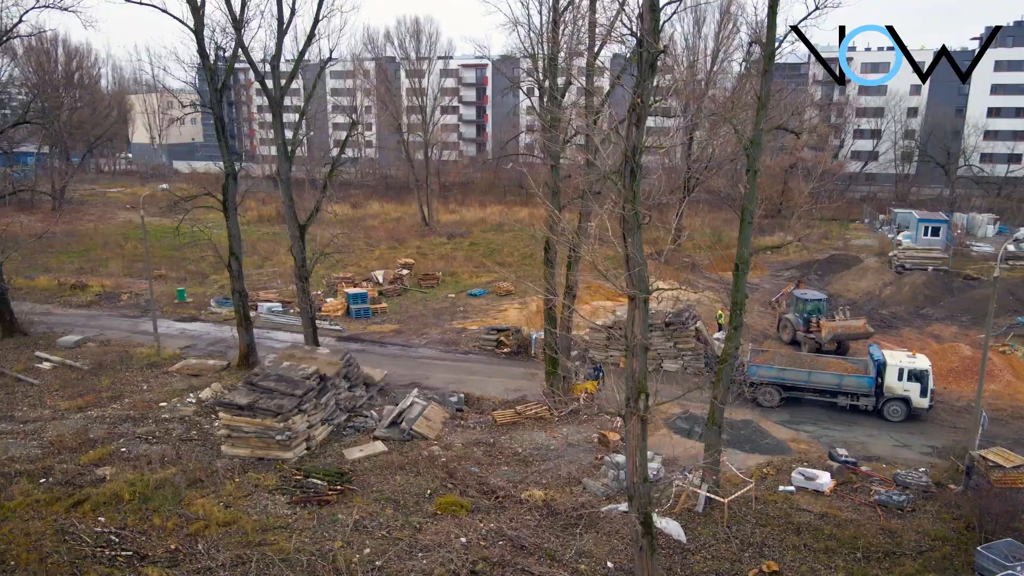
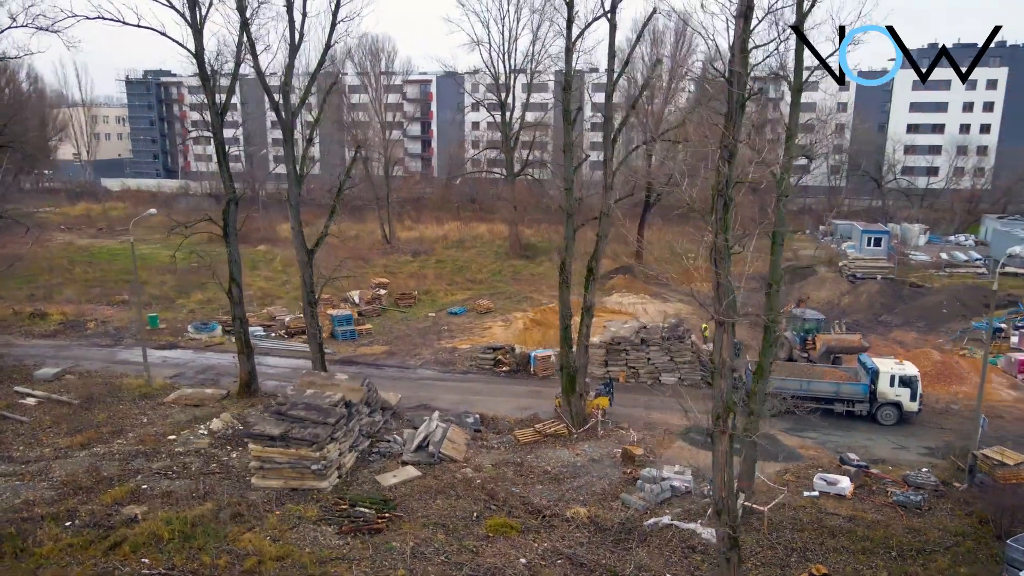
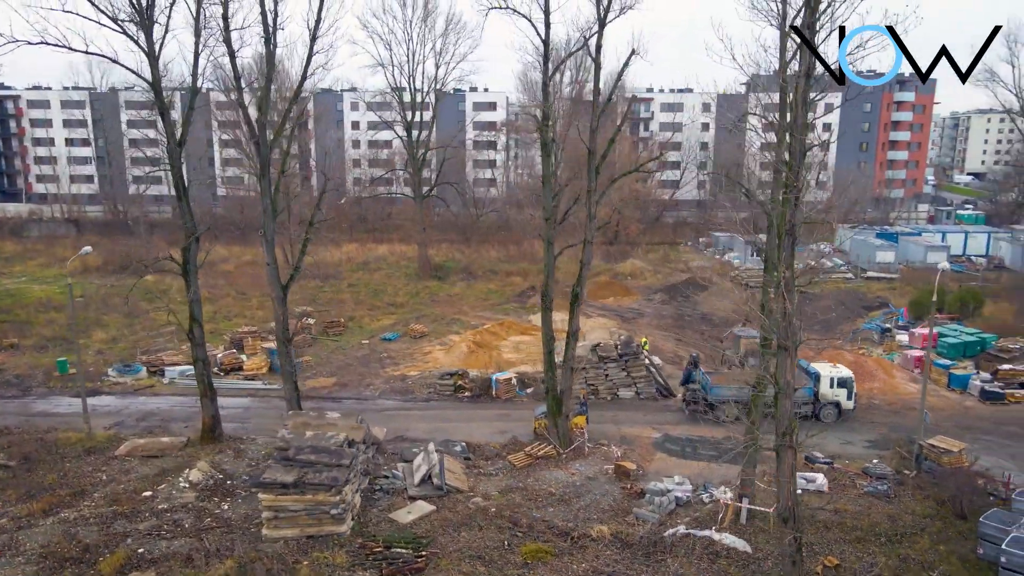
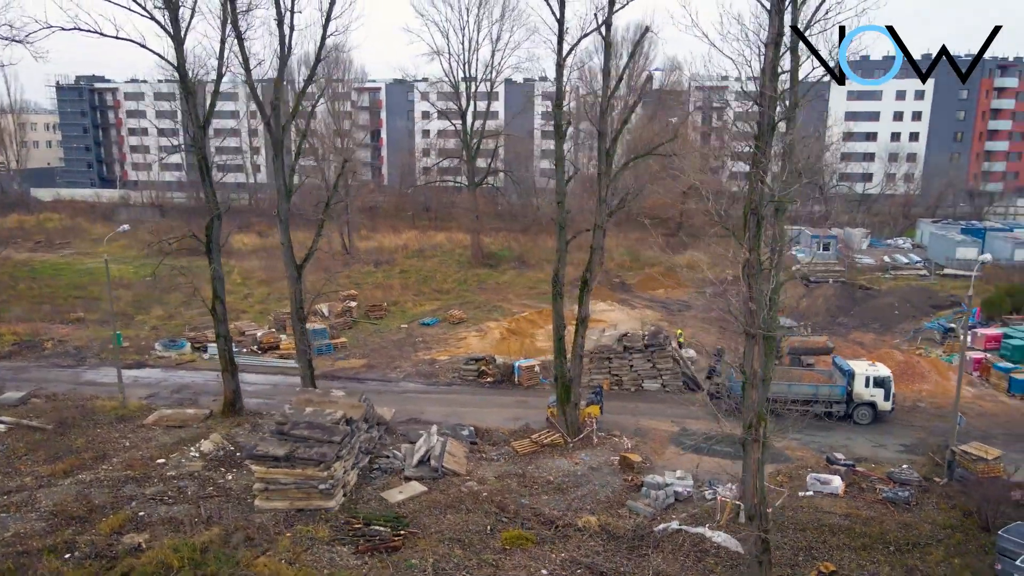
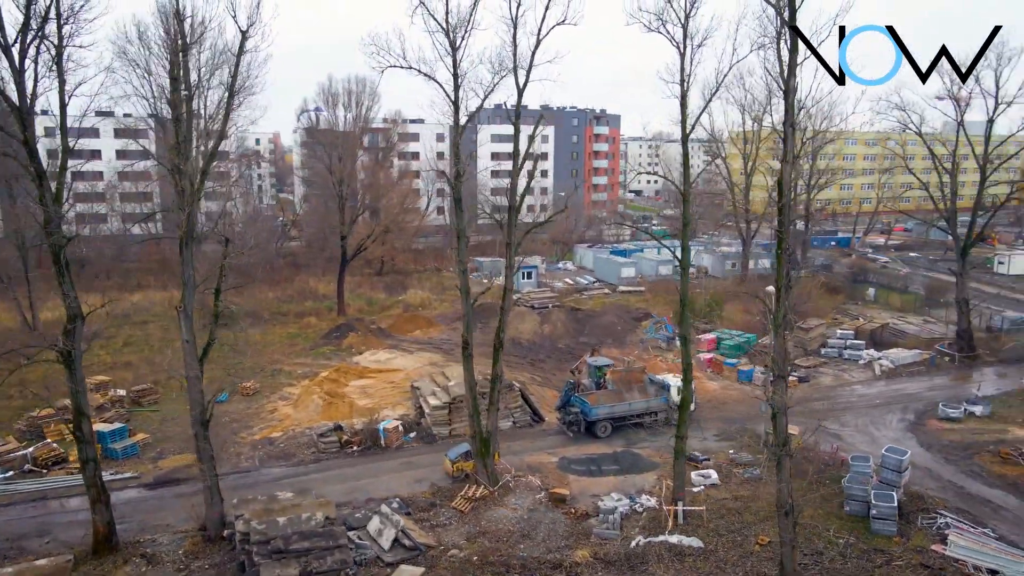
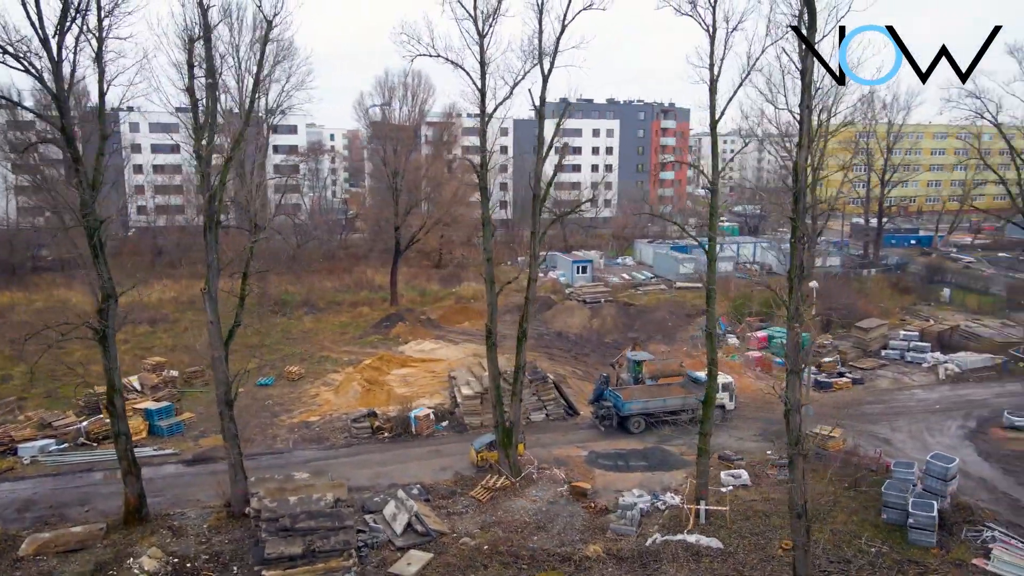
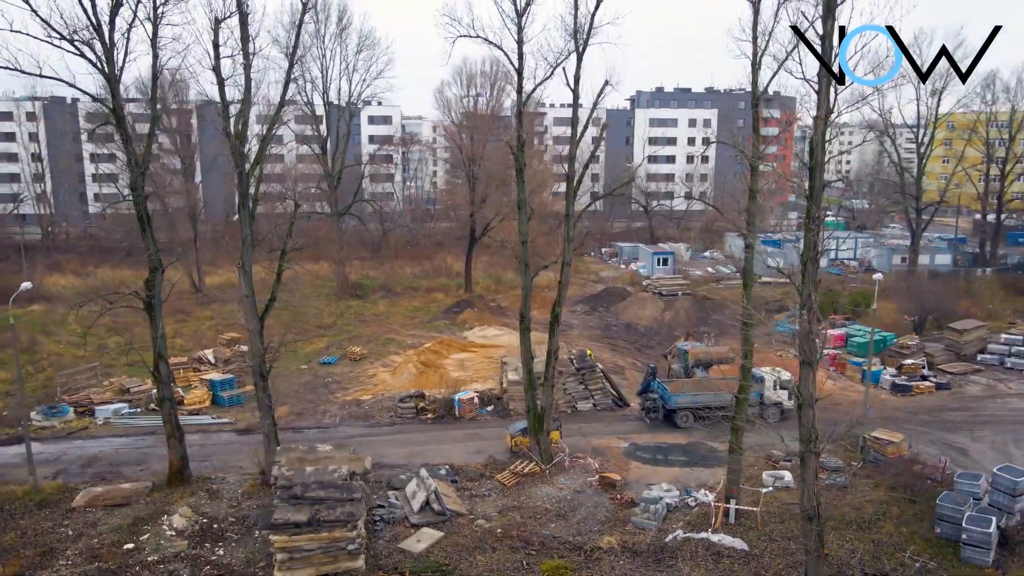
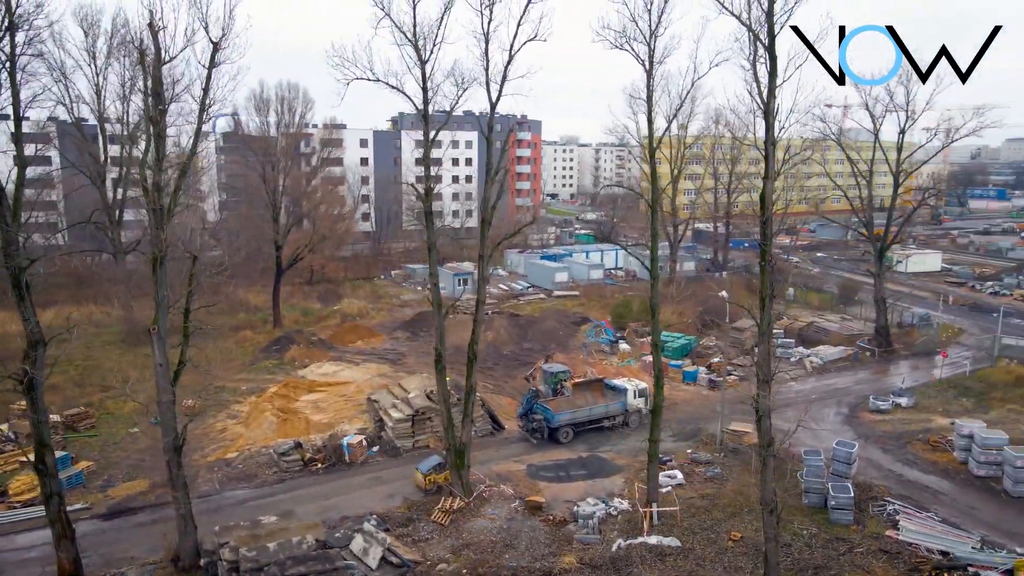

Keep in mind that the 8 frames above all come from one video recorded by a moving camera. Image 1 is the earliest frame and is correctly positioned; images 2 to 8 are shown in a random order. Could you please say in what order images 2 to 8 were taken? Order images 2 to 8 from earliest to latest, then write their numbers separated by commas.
2, 4, 3, 7, 6, 5, 8
